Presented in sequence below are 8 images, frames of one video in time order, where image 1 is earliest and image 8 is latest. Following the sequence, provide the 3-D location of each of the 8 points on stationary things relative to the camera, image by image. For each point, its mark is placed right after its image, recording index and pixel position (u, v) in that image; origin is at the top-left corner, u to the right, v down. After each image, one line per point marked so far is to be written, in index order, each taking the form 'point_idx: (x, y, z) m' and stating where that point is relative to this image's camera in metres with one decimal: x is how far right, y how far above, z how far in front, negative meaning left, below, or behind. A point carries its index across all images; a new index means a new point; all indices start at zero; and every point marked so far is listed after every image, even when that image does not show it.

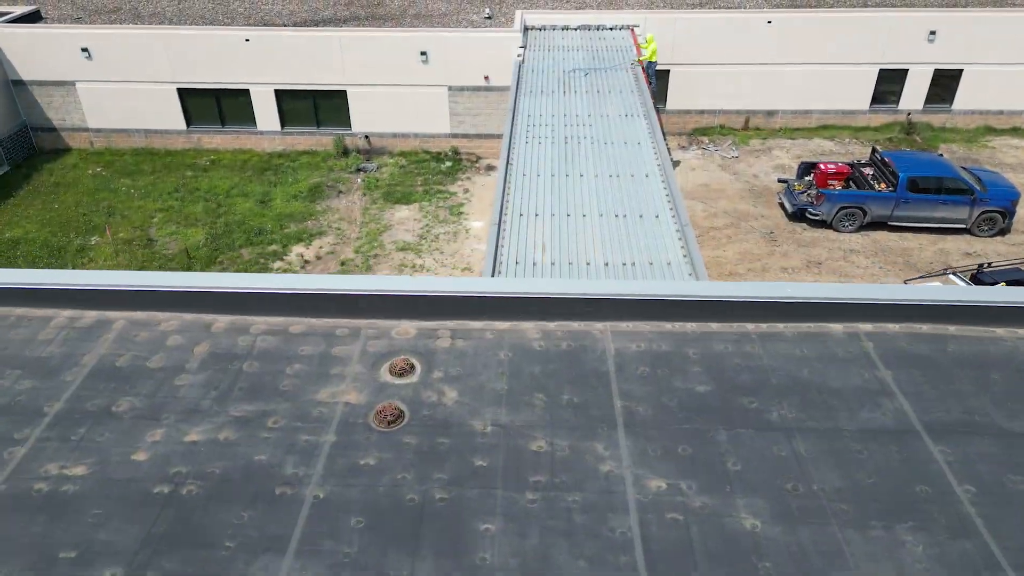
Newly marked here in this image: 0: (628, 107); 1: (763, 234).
0: (+2.6, +4.0, +17.3) m
1: (+6.3, +1.3, +19.2) m
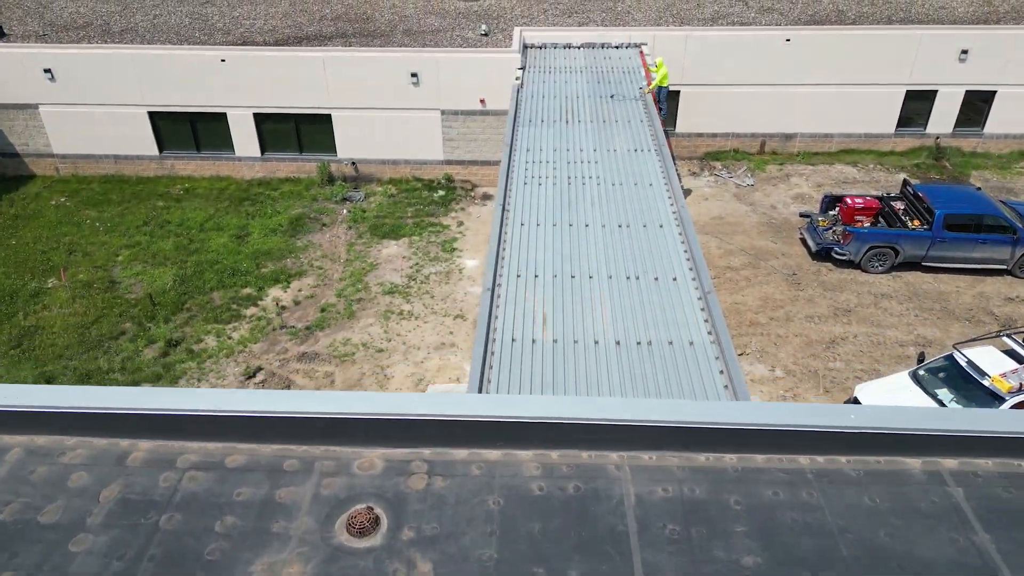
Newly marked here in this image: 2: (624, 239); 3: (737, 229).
0: (+2.5, +3.0, +15.6) m
1: (+6.2, +0.3, +17.5) m
2: (+1.8, +0.8, +12.2) m
3: (+5.8, +1.5, +19.5) m
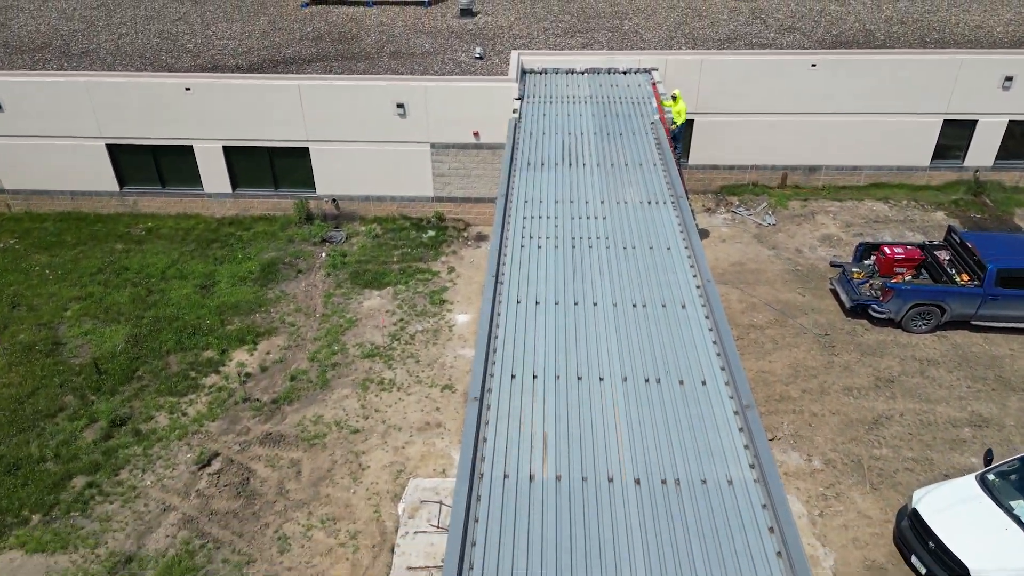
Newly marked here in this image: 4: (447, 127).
0: (+2.4, +1.7, +13.6) m
1: (+6.1, -1.0, +15.5) m
2: (+1.7, -0.5, +10.2) m
3: (+5.7, +0.2, +17.5) m
4: (-1.6, +3.9, +18.3) m
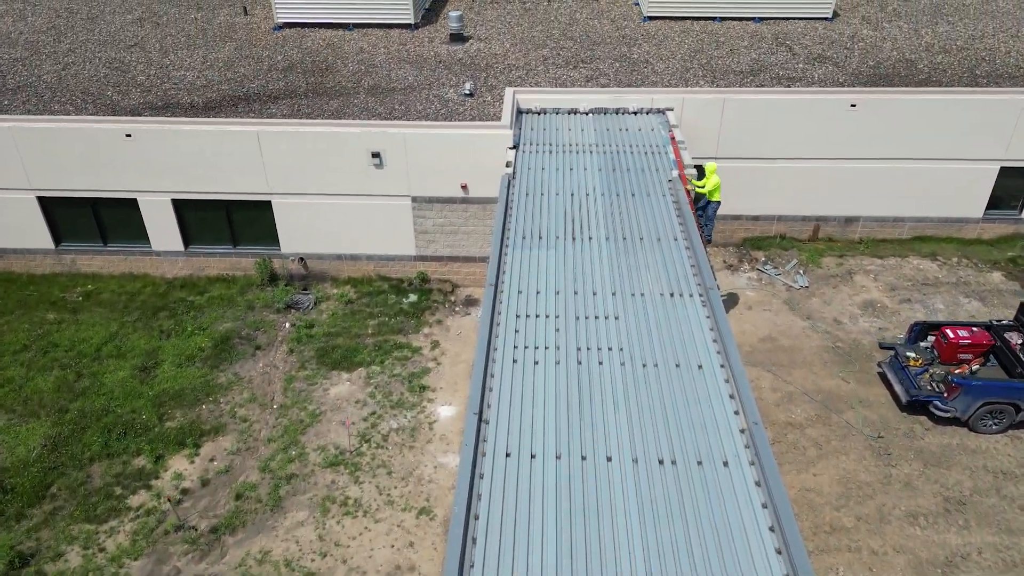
0: (+2.3, +0.1, +11.1) m
1: (+6.0, -2.6, +13.0) m
2: (+1.6, -2.0, +7.6) m
3: (+5.5, -1.4, +15.0) m
4: (-1.7, +2.3, +15.8) m
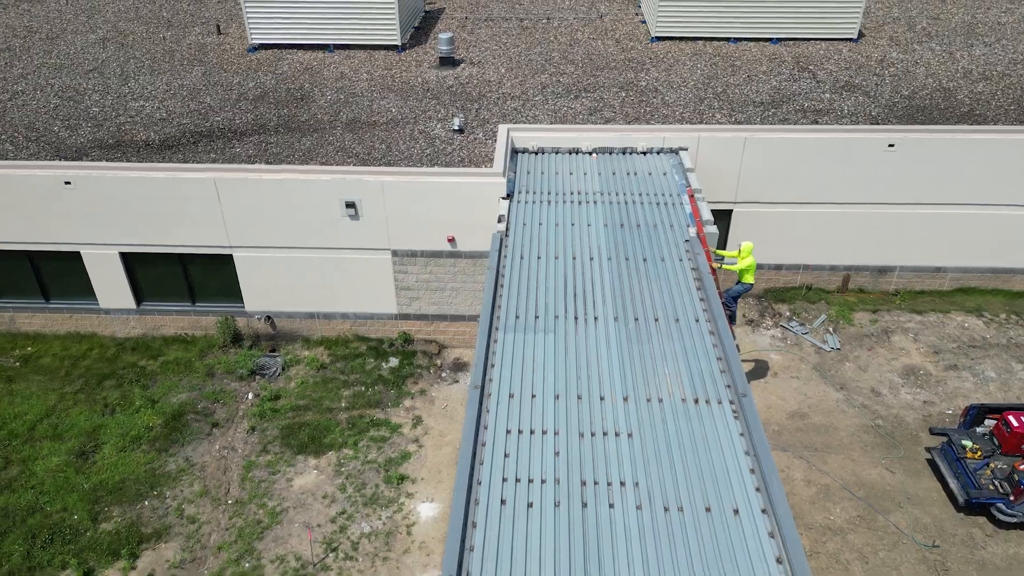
0: (+2.2, -1.1, +9.2) m
1: (+5.9, -3.8, +11.1) m
2: (+1.4, -3.2, +5.7) m
3: (+5.4, -2.6, +13.1) m
4: (-1.8, +1.0, +13.9) m
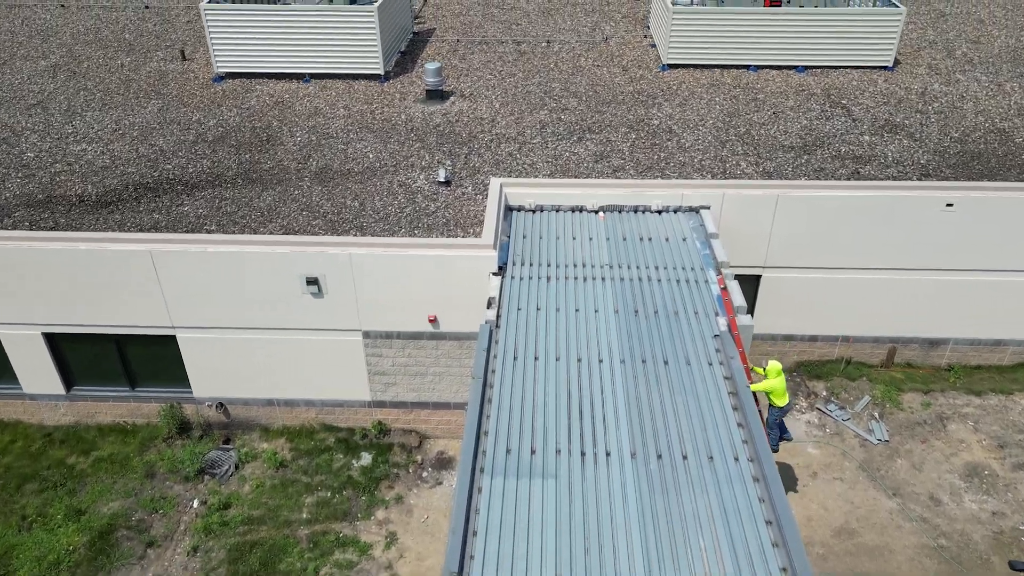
0: (+2.1, -2.4, +7.0) m
1: (+5.8, -5.2, +8.9) m
2: (+1.3, -4.6, +3.5) m
3: (+5.3, -4.0, +10.9) m
4: (-1.9, -0.3, +11.7) m
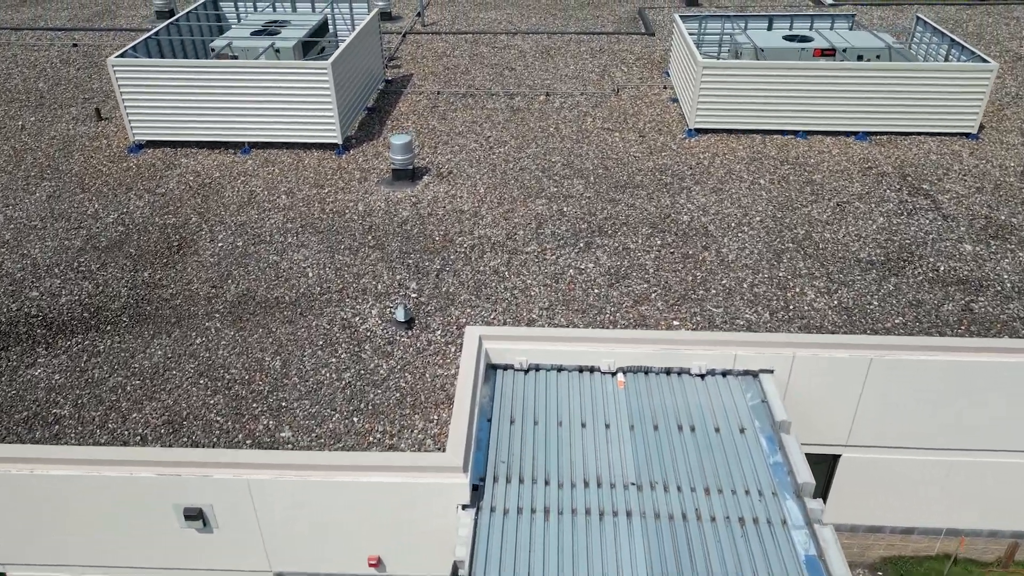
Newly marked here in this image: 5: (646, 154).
0: (+1.9, -4.8, +3.2) m
1: (+5.6, -7.5, +5.1) m
2: (+1.1, -6.9, -0.2) m
3: (+5.1, -6.3, +7.1) m
4: (-2.1, -2.7, +8.0) m
5: (+2.6, +2.6, +14.8) m
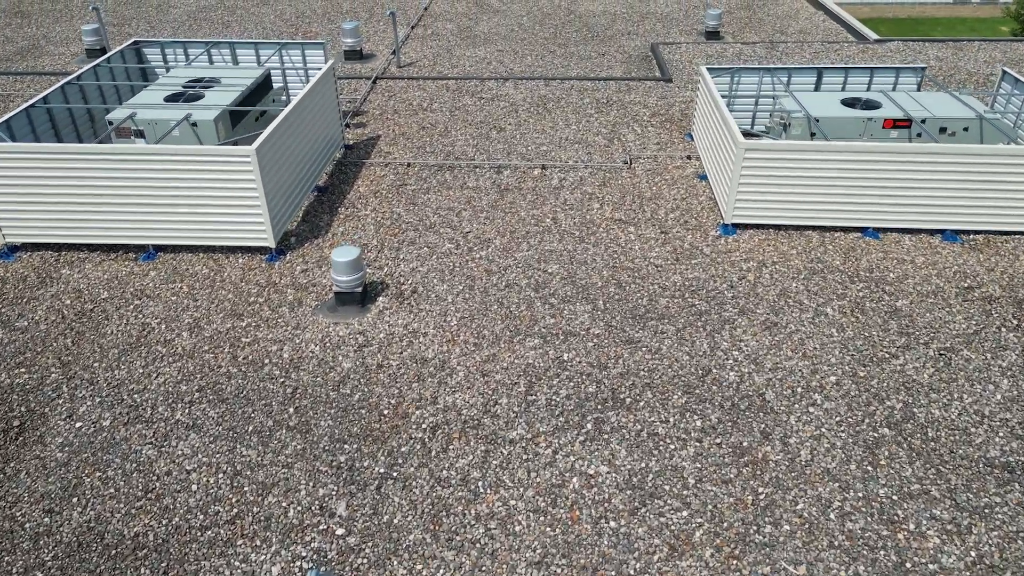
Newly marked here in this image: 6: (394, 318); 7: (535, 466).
0: (+1.6, -7.0, -0.3) m
1: (+5.3, -9.7, +1.5) m
2: (+0.9, -9.1, -3.8) m
3: (+4.8, -8.5, +3.6) m
4: (-2.4, -4.9, +4.4) m
5: (+2.4, +0.4, +11.3) m
6: (-1.6, -0.4, +10.1) m
7: (+0.2, -1.9, +7.9) m
